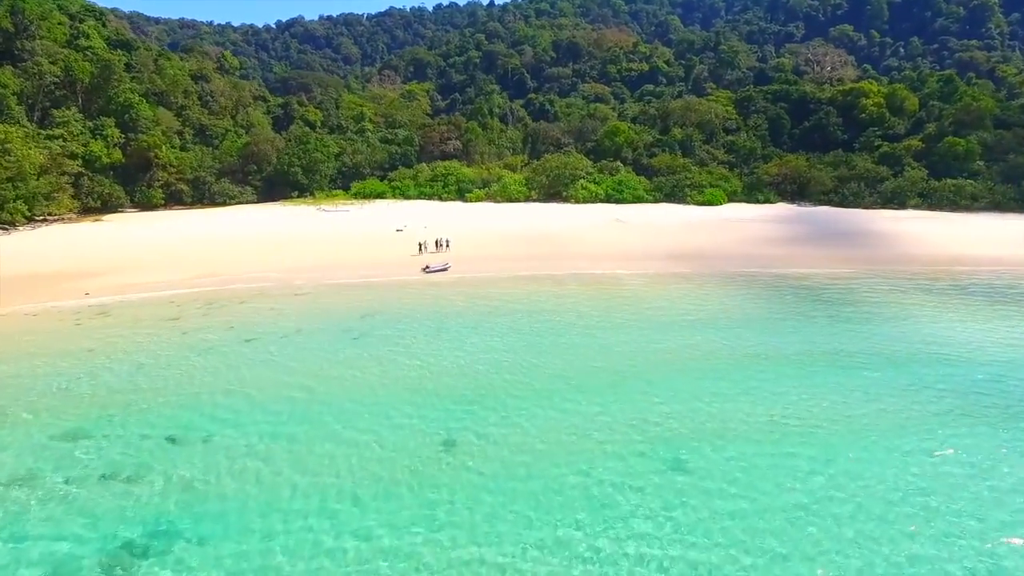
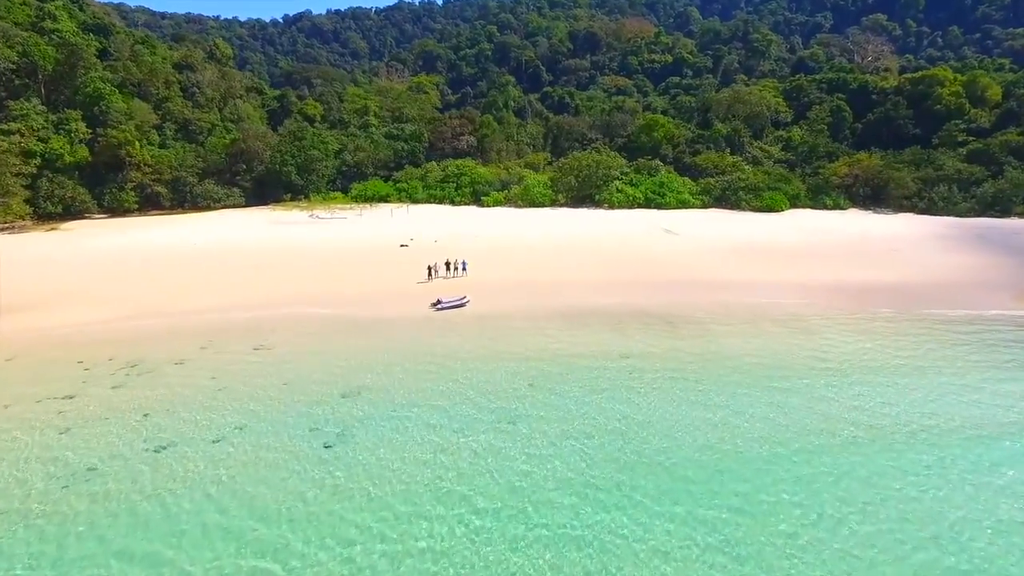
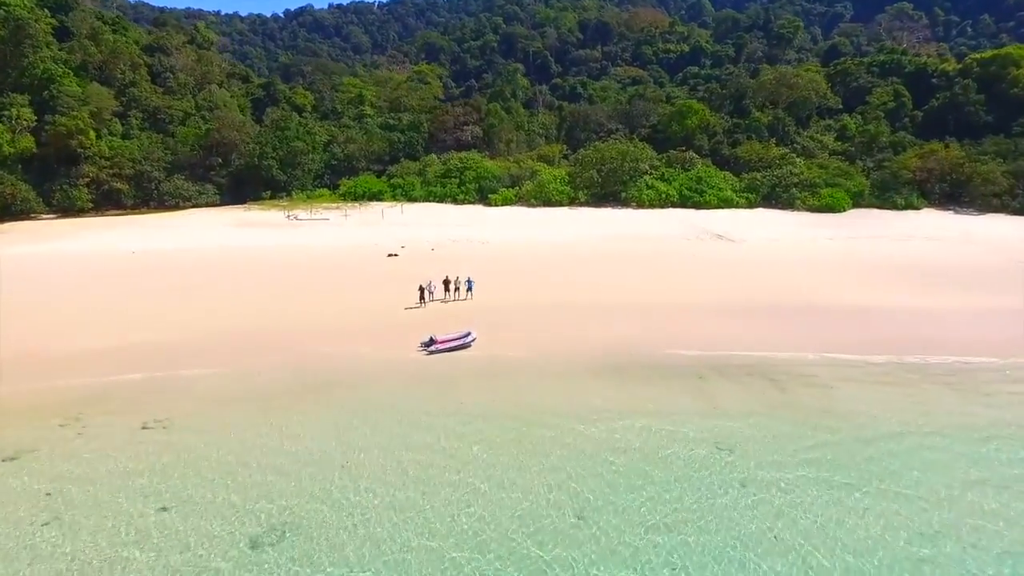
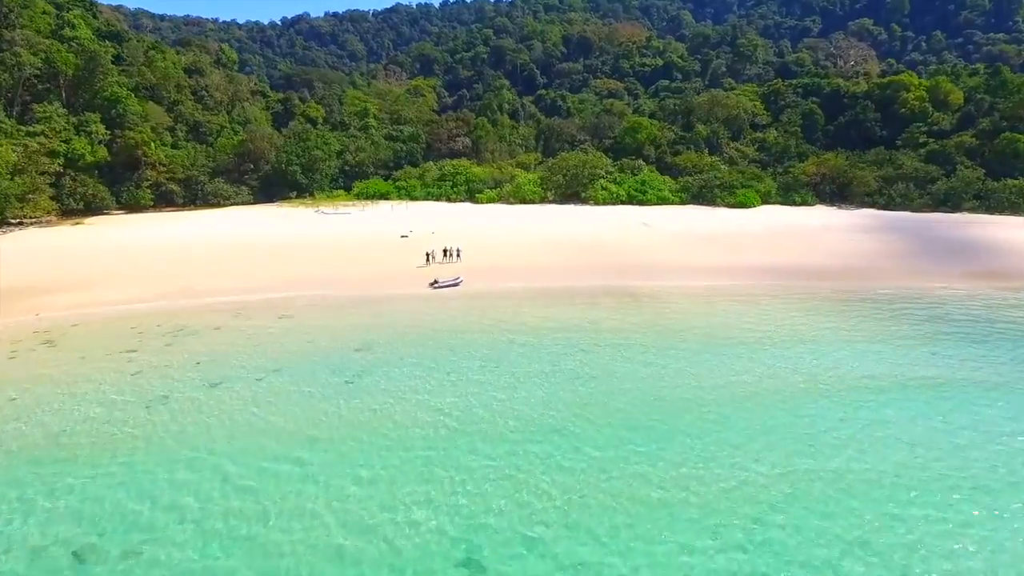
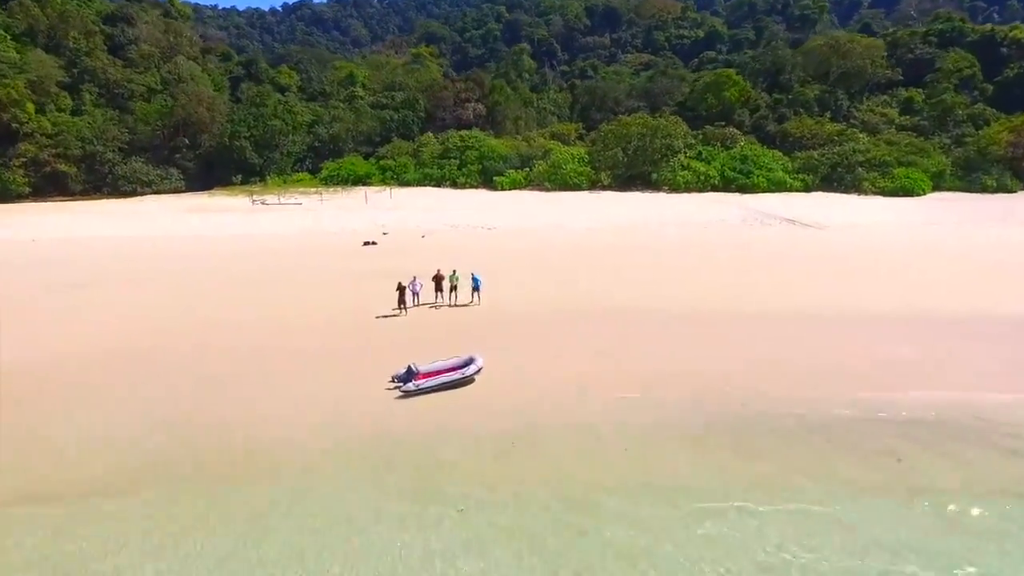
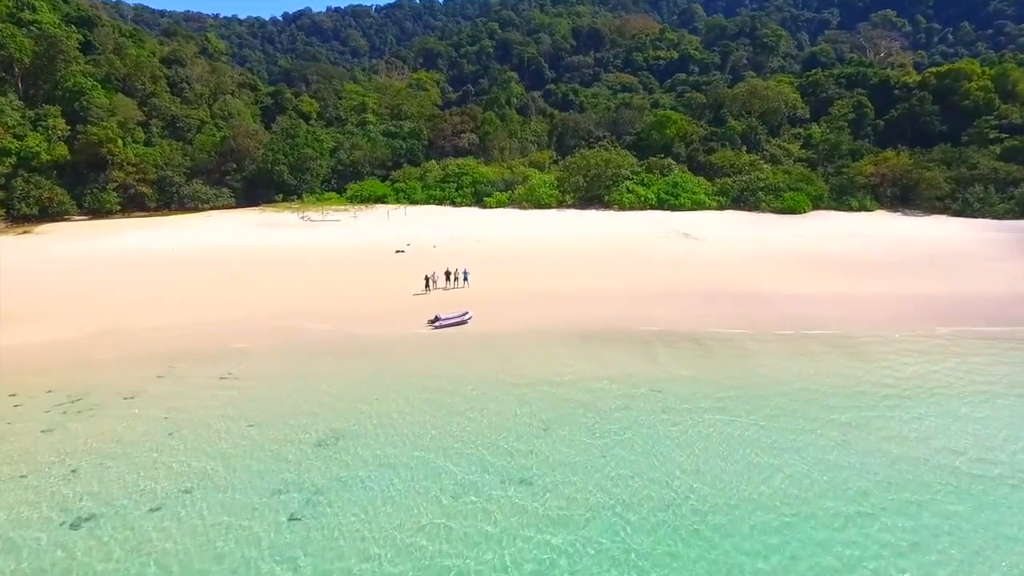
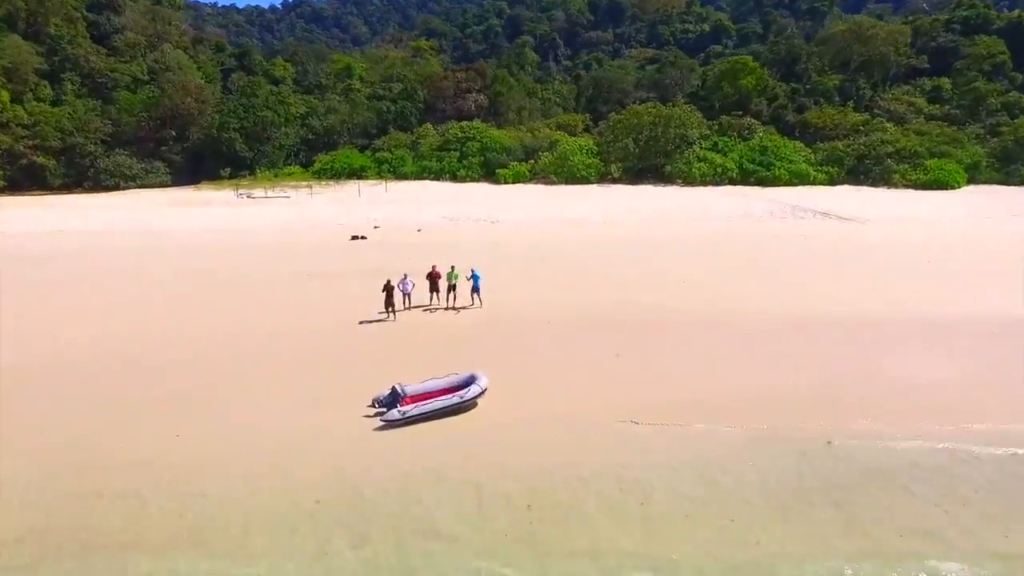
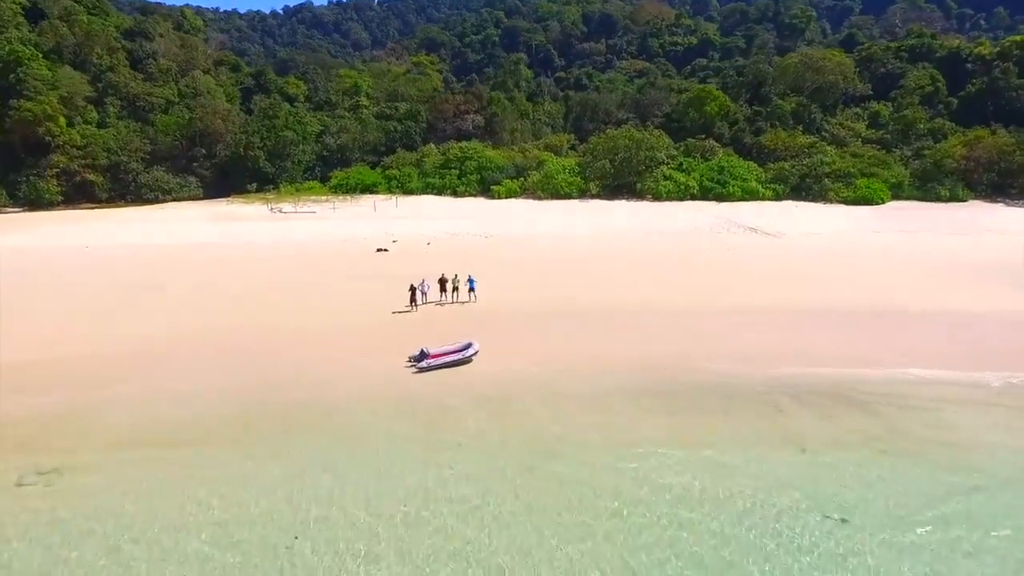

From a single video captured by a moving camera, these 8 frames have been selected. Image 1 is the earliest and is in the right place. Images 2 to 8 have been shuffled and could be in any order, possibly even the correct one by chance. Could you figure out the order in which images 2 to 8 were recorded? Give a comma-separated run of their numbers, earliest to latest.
4, 2, 6, 3, 8, 5, 7
